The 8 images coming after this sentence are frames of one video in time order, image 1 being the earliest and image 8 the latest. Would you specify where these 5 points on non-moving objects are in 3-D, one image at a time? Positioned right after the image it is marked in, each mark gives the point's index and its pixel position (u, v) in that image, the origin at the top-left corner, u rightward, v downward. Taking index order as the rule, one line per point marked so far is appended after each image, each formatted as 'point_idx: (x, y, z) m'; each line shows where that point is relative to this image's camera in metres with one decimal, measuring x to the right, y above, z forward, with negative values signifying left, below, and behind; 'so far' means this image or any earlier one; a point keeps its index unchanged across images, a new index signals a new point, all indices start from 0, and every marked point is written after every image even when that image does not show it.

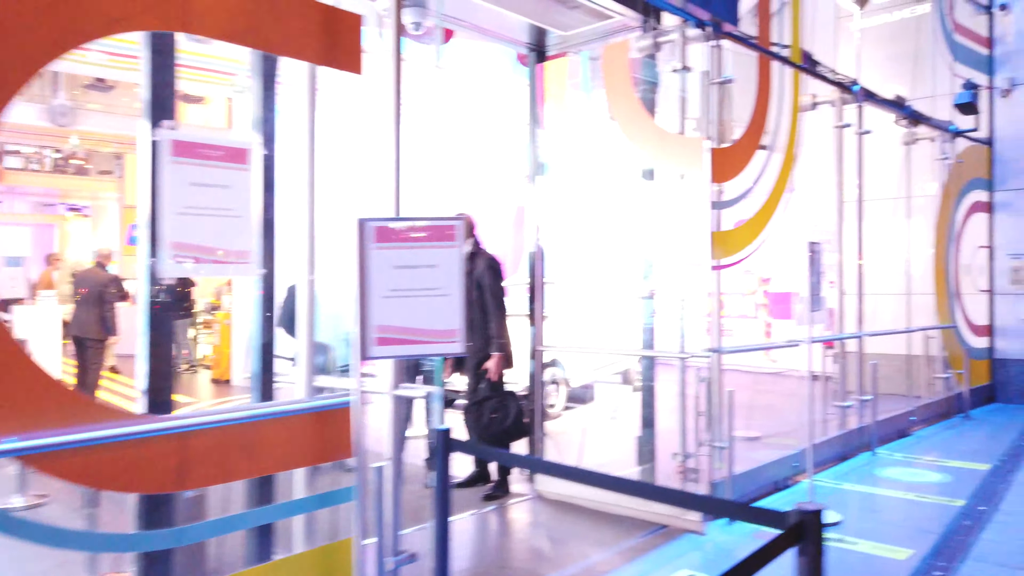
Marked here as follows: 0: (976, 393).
0: (+5.5, -1.2, +9.0) m
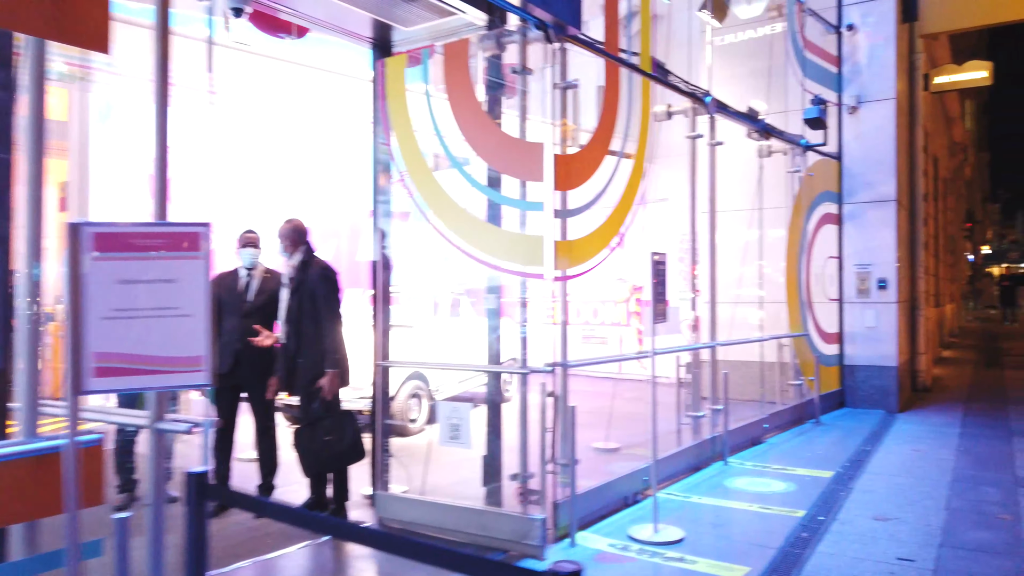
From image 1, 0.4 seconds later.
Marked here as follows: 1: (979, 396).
0: (+3.9, -1.4, +9.3) m
1: (+6.6, -1.5, +10.7) m
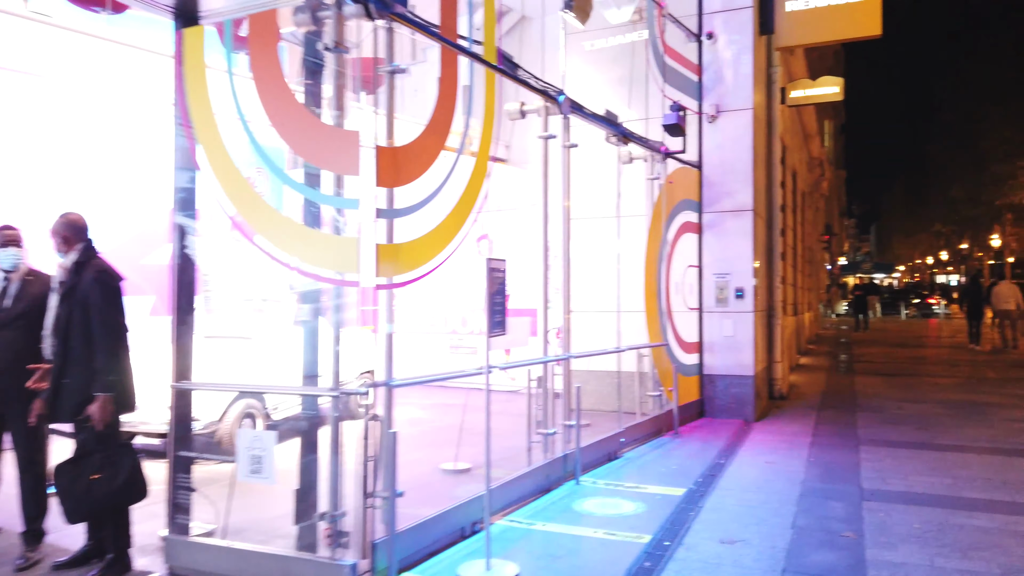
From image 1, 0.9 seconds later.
0: (+2.1, -1.5, +9.2) m
1: (+4.7, -1.7, +11.0) m
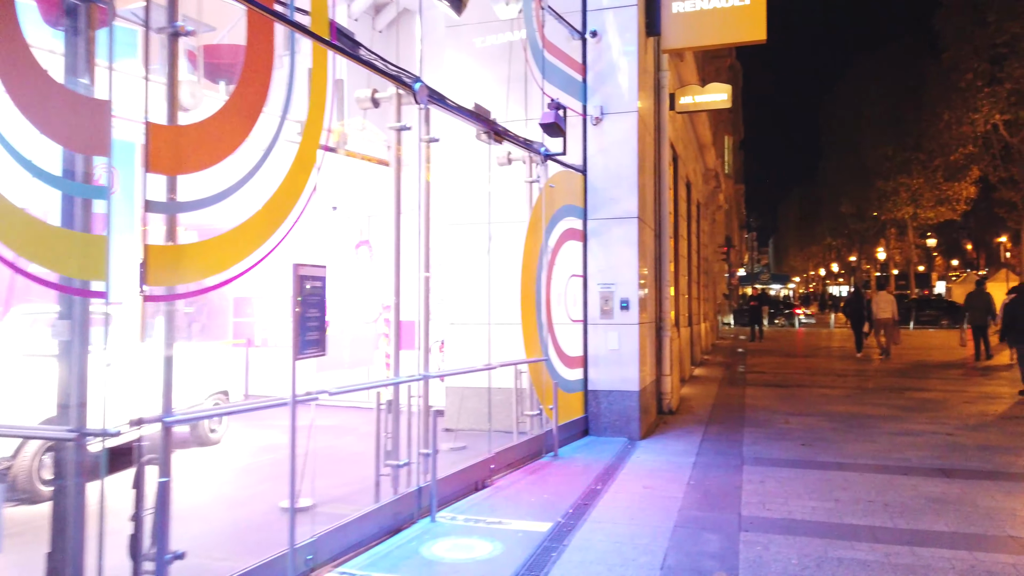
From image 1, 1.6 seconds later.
0: (+0.6, -1.6, +8.6) m
1: (+2.9, -1.8, +10.7) m
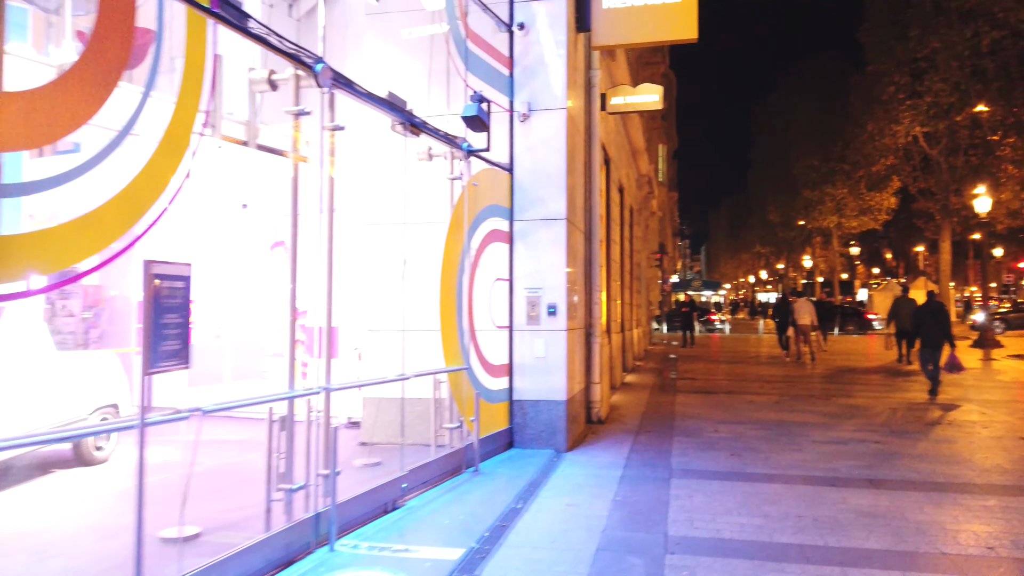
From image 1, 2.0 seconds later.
0: (-0.2, -1.6, +8.1) m
1: (+1.9, -1.9, +10.4) m
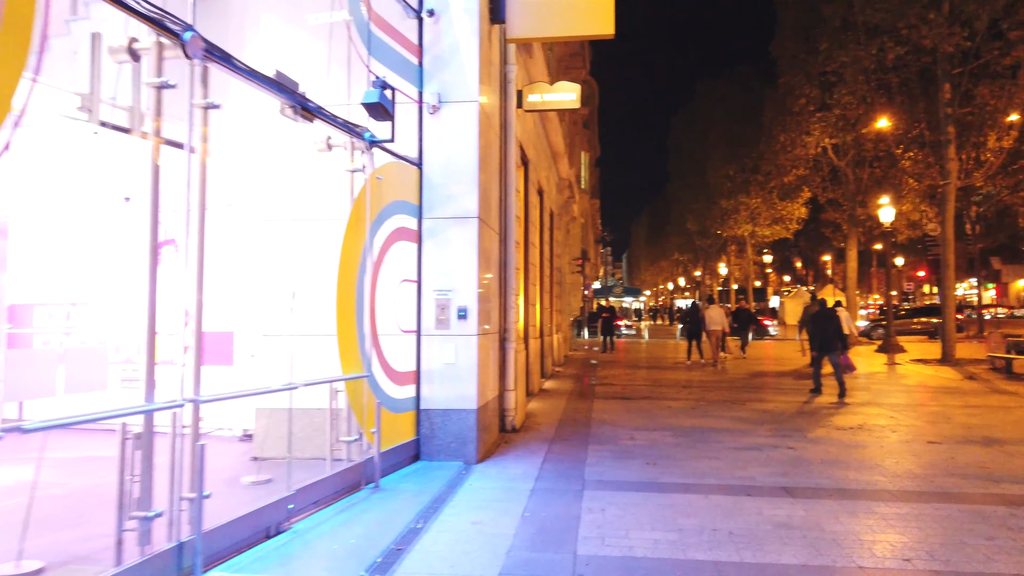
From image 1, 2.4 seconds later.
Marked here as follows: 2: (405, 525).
0: (-1.2, -1.7, +7.6) m
1: (+0.7, -1.9, +10.1) m
2: (-0.8, -1.8, +5.8) m
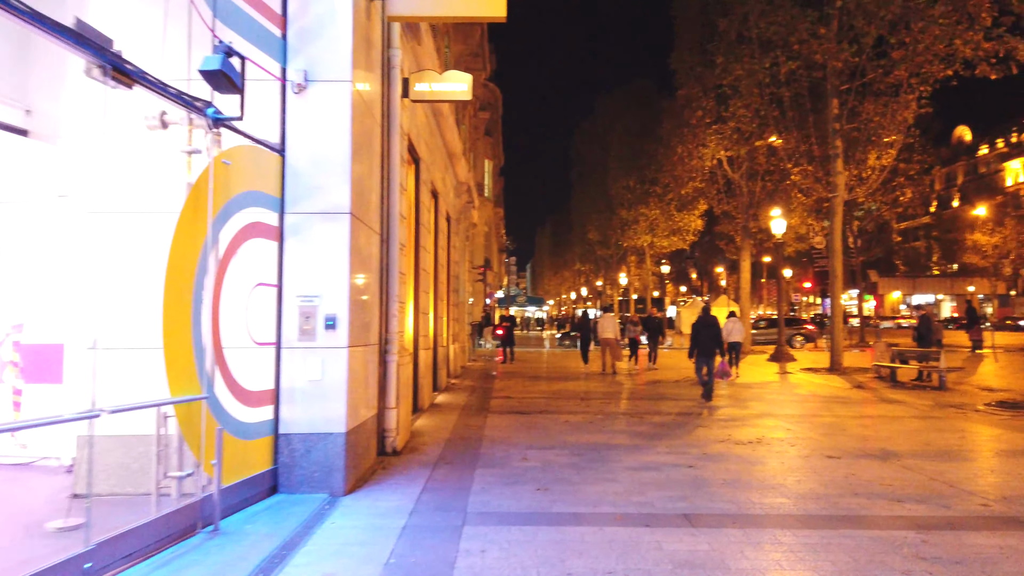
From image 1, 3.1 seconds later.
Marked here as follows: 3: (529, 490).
0: (-2.3, -1.7, +6.4) m
1: (-0.7, -2.0, +9.1) m
2: (-1.7, -1.9, +4.8) m
3: (+0.2, -2.0, +7.3) m
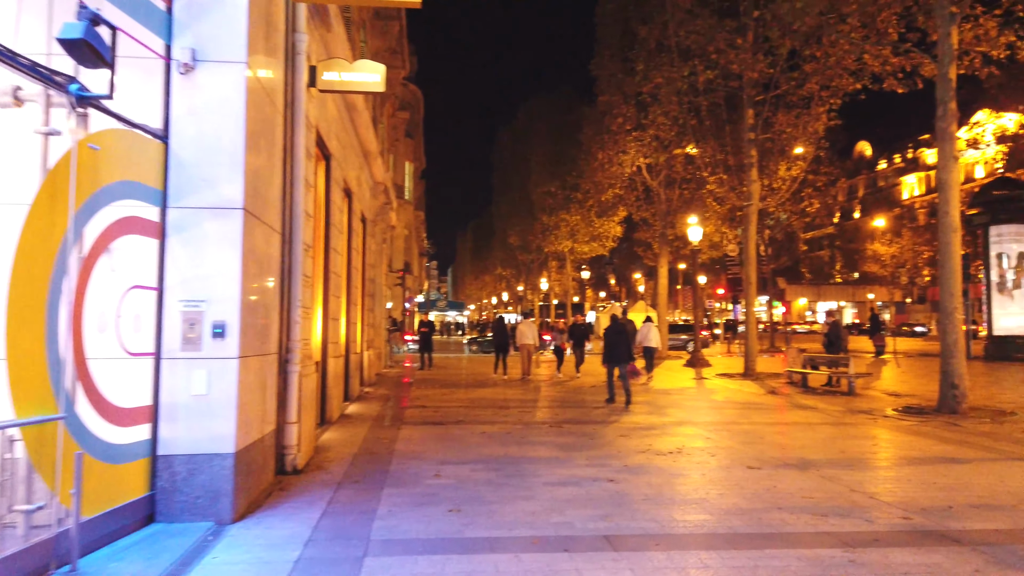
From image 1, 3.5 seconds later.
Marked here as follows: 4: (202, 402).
0: (-3.0, -1.7, +5.6) m
1: (-1.7, -2.1, +8.5) m
2: (-2.3, -1.9, +4.0) m
3: (-0.6, -2.0, +6.8) m
4: (-2.6, -1.0, +6.4) m
